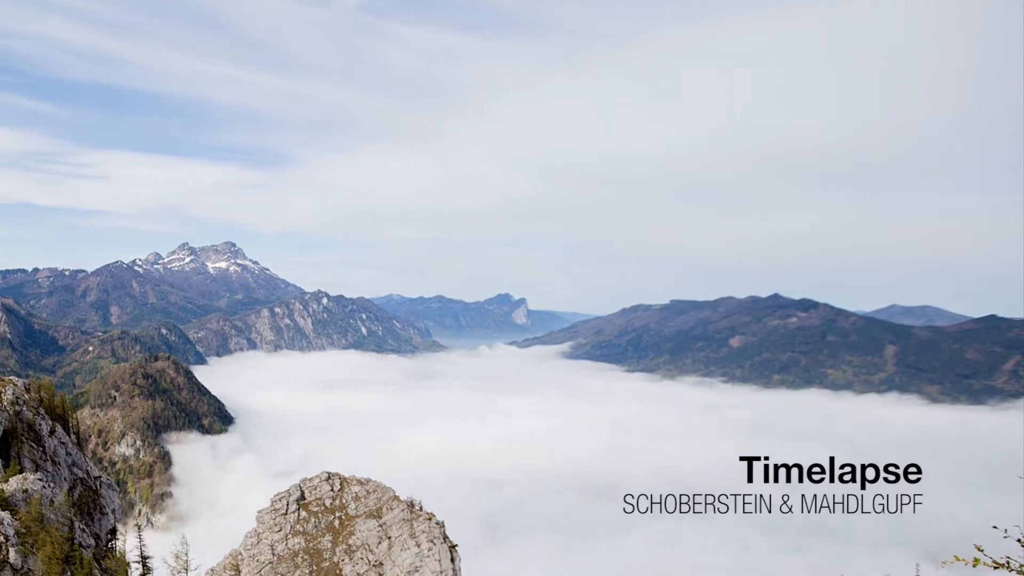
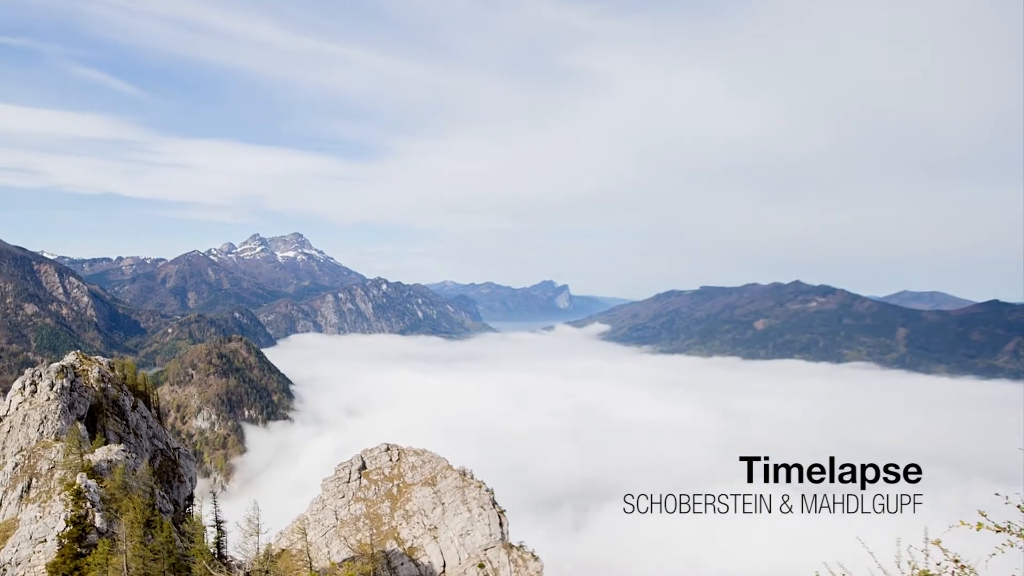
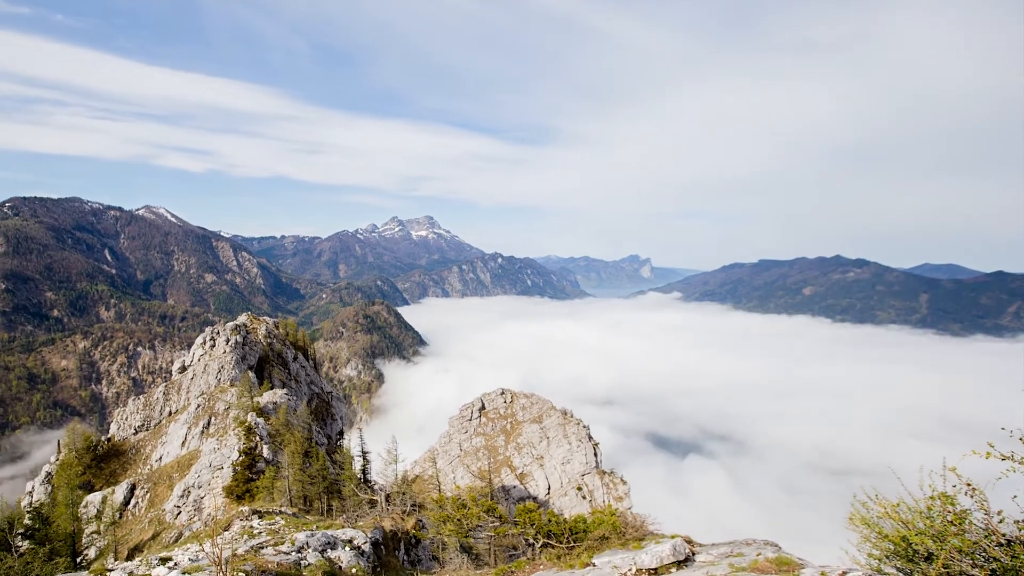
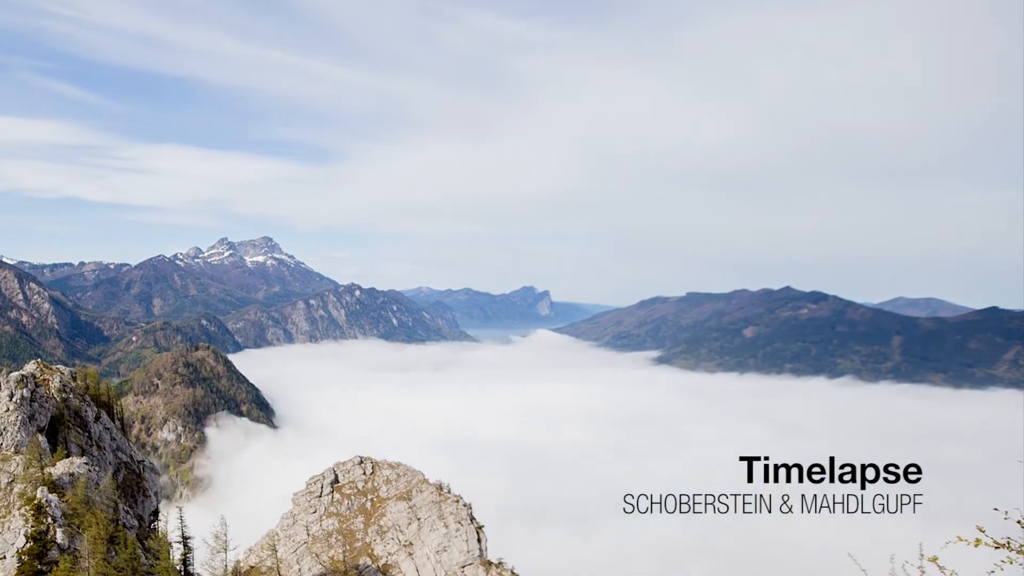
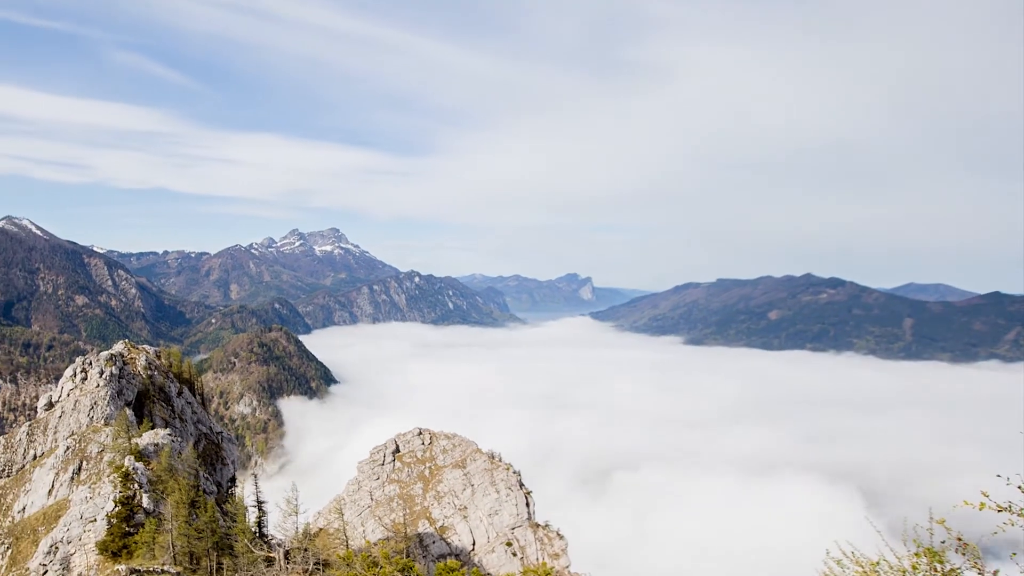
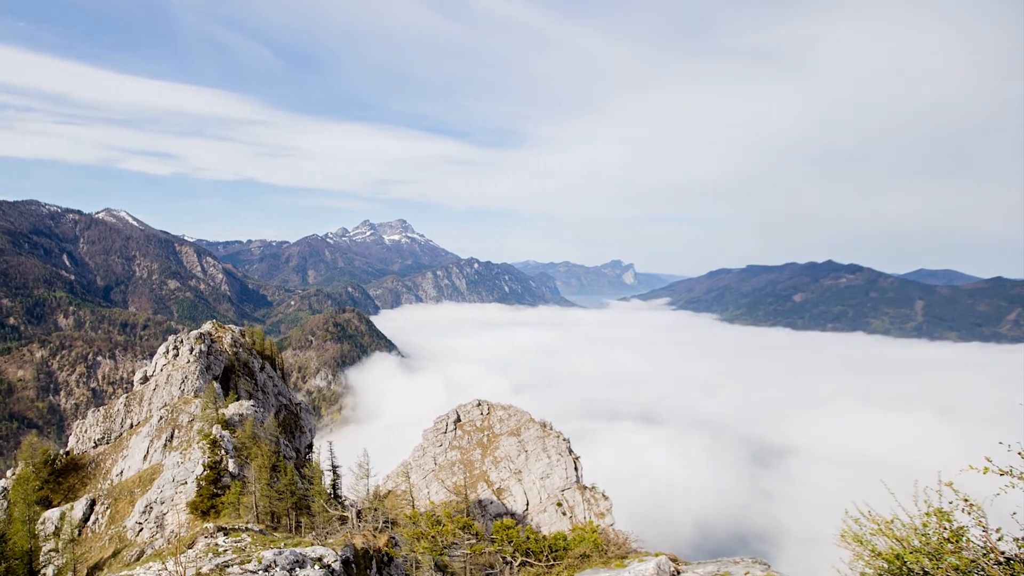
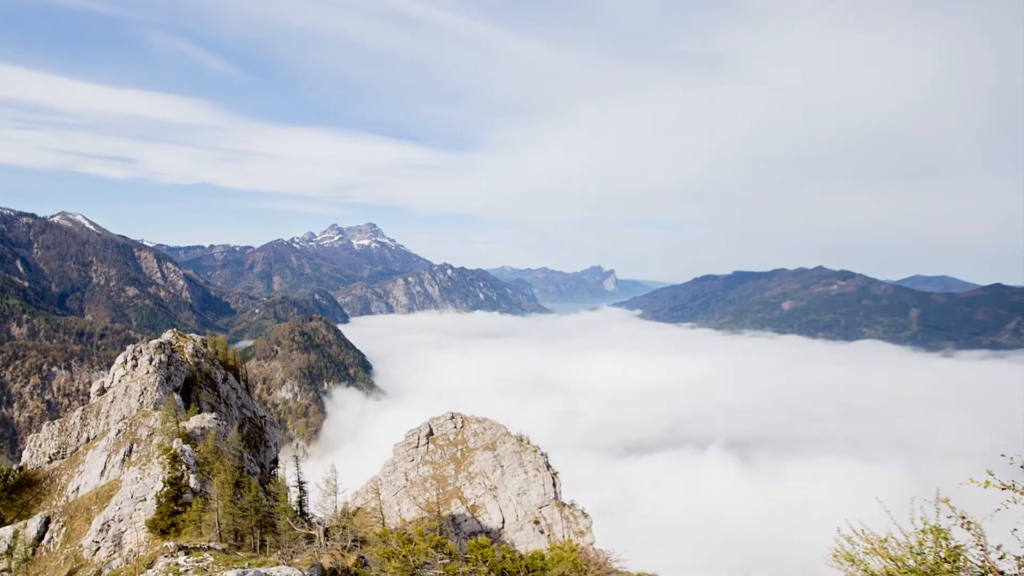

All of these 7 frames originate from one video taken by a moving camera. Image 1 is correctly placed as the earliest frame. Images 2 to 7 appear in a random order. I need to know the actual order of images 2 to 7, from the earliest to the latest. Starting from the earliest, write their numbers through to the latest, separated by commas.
4, 2, 5, 7, 6, 3
